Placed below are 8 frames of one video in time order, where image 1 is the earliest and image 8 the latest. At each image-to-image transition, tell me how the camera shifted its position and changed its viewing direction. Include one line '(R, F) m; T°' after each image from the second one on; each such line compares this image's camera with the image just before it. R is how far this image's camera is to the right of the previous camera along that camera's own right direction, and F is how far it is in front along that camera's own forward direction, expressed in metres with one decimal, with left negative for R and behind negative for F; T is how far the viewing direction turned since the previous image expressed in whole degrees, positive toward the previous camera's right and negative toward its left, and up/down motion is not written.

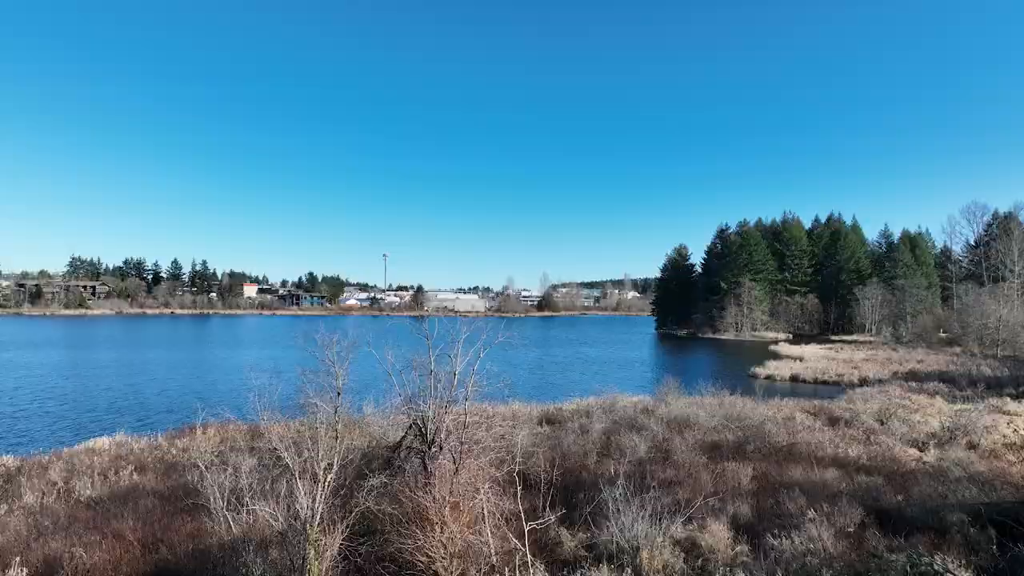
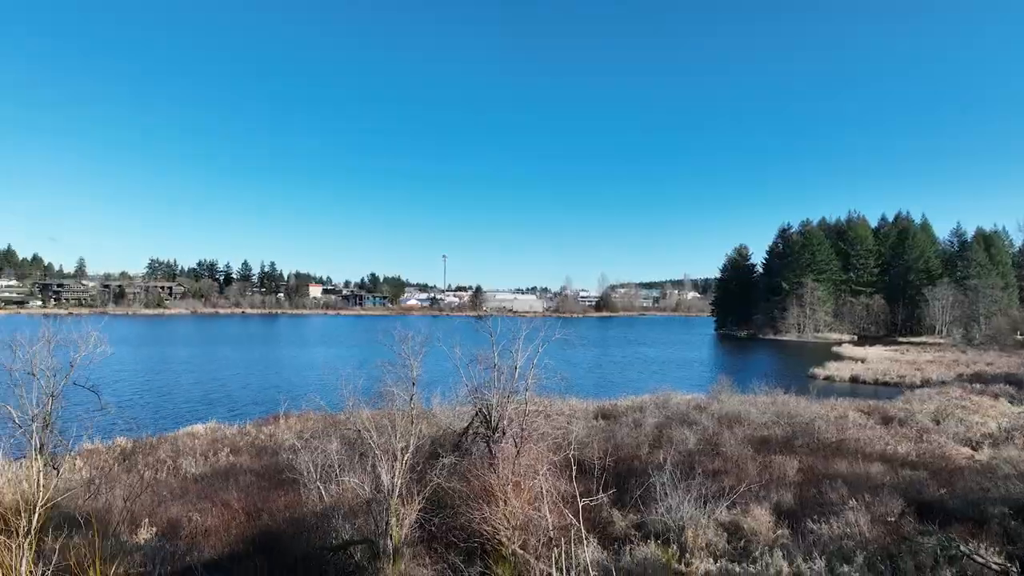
(0.0, -0.9) m; -5°
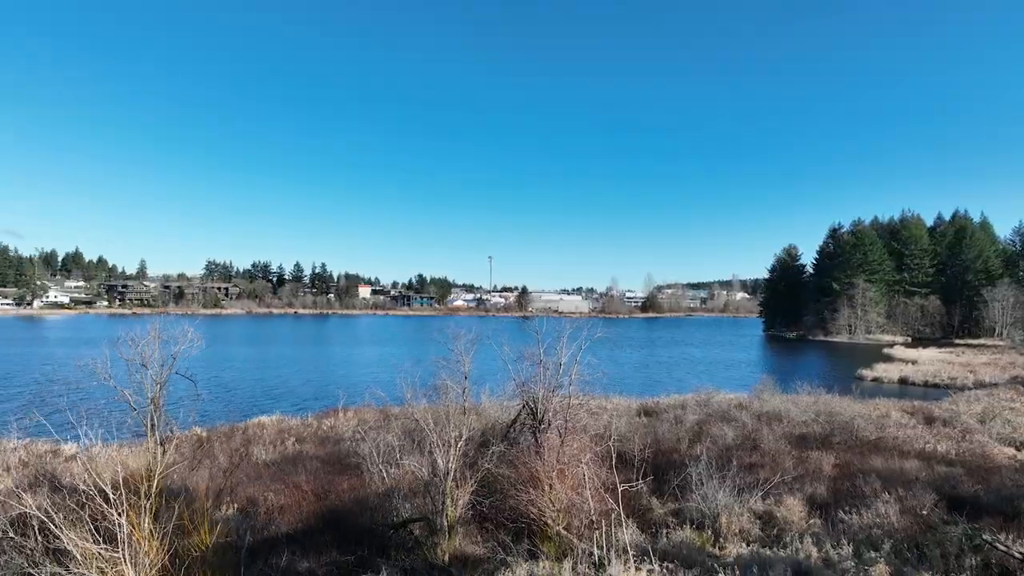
(0.0, -0.7) m; -4°
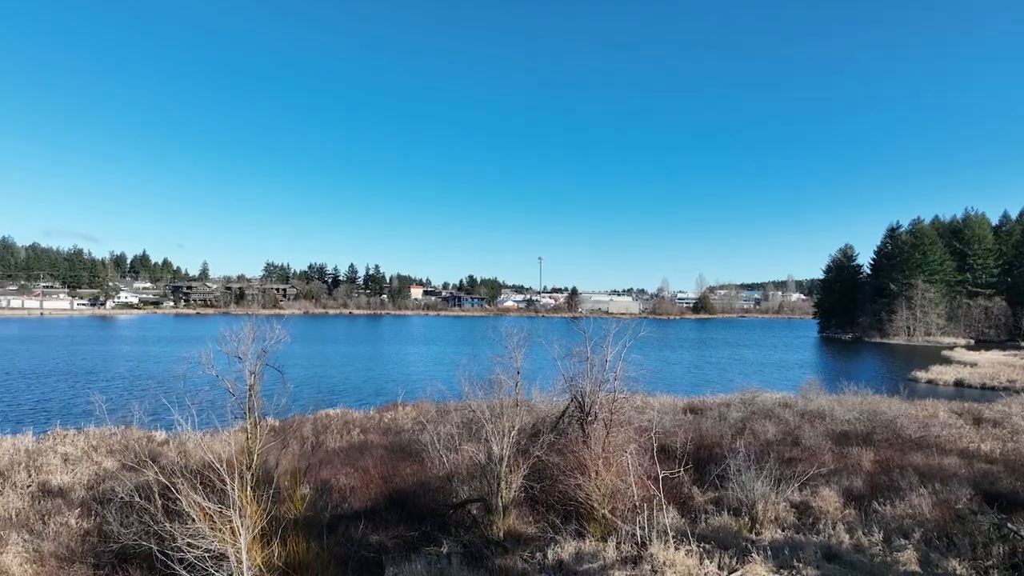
(0.0, -0.8) m; -4°
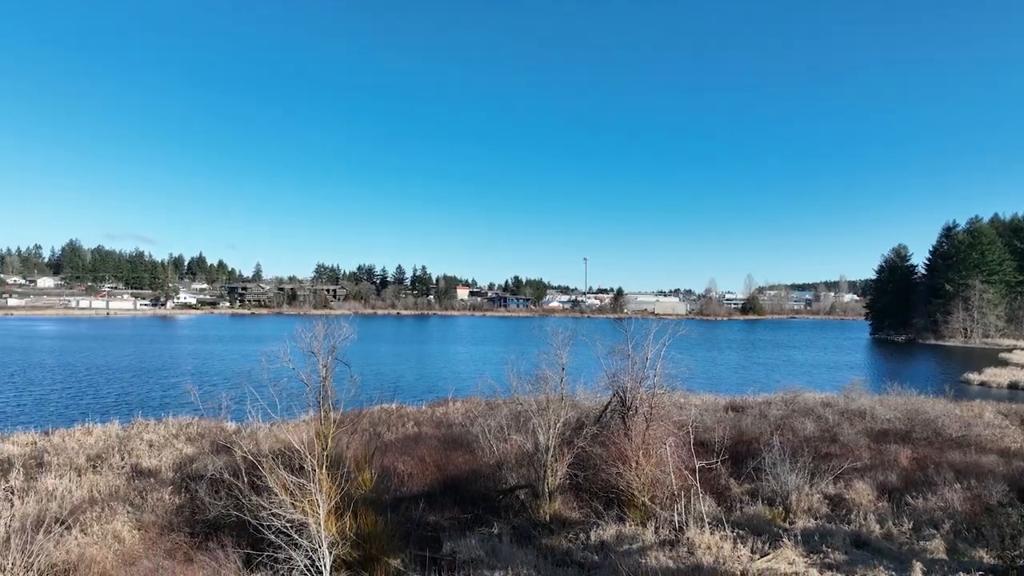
(0.0, -0.7) m; -4°
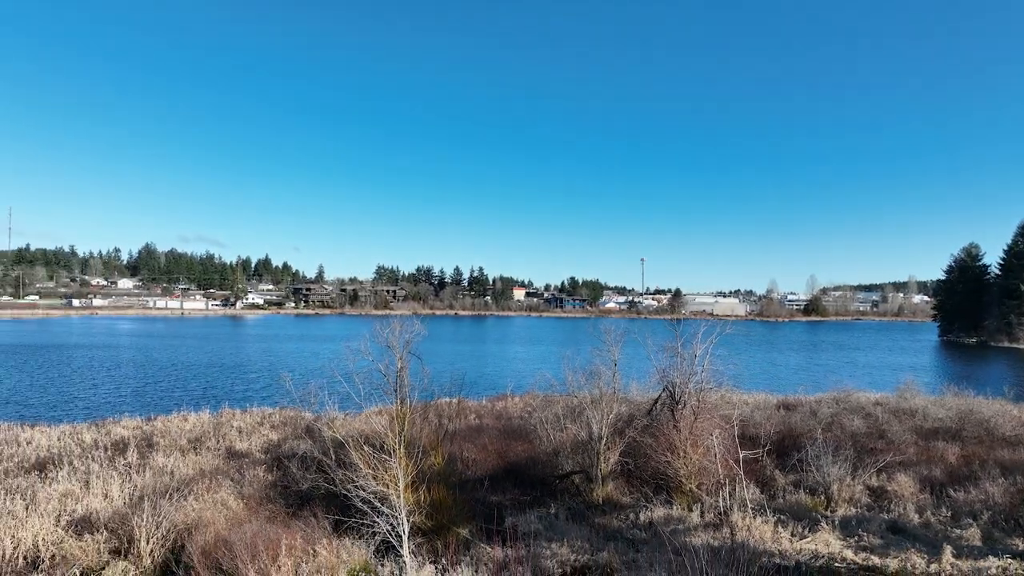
(0.0, -0.9) m; -5°
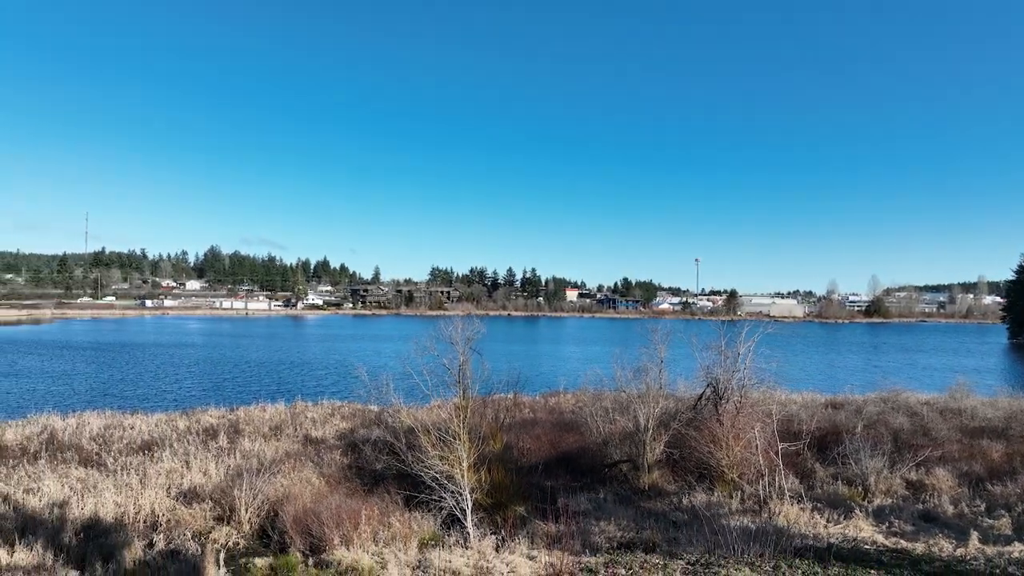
(0.0, -0.9) m; -4°
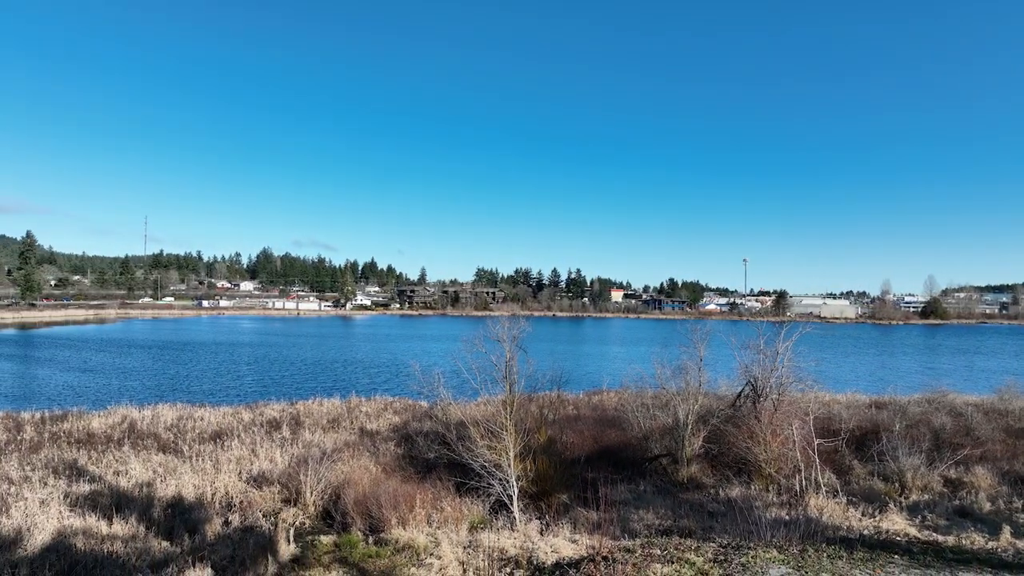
(0.0, -0.6) m; -4°
